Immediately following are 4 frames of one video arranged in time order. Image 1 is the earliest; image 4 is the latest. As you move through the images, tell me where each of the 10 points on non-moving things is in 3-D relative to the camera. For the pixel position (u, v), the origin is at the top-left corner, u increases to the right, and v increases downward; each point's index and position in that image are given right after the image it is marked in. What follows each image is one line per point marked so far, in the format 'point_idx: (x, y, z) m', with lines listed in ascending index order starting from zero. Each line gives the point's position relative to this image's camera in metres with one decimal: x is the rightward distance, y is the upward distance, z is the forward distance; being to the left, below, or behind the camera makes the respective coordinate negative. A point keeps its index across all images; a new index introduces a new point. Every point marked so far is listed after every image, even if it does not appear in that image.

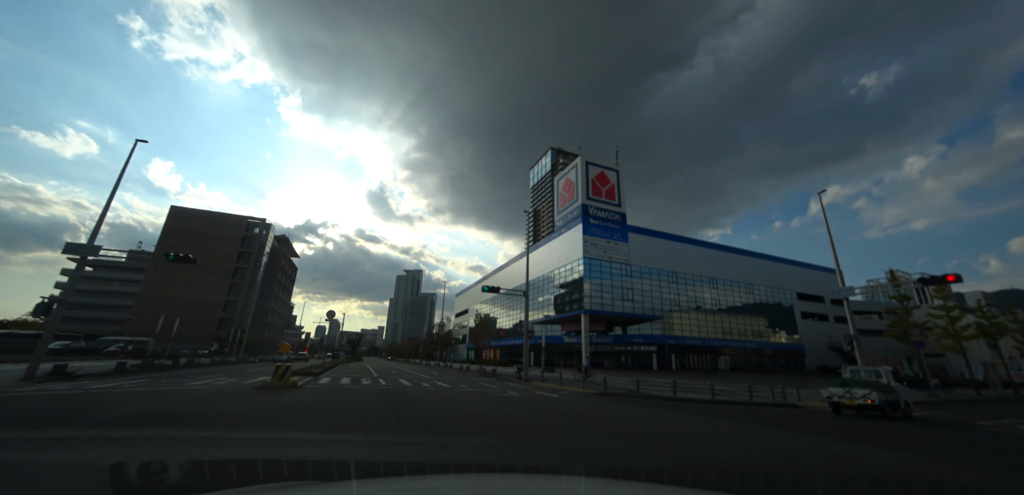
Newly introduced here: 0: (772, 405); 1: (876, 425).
0: (+9.8, -5.9, +13.3) m
1: (+11.3, -5.5, +11.3) m
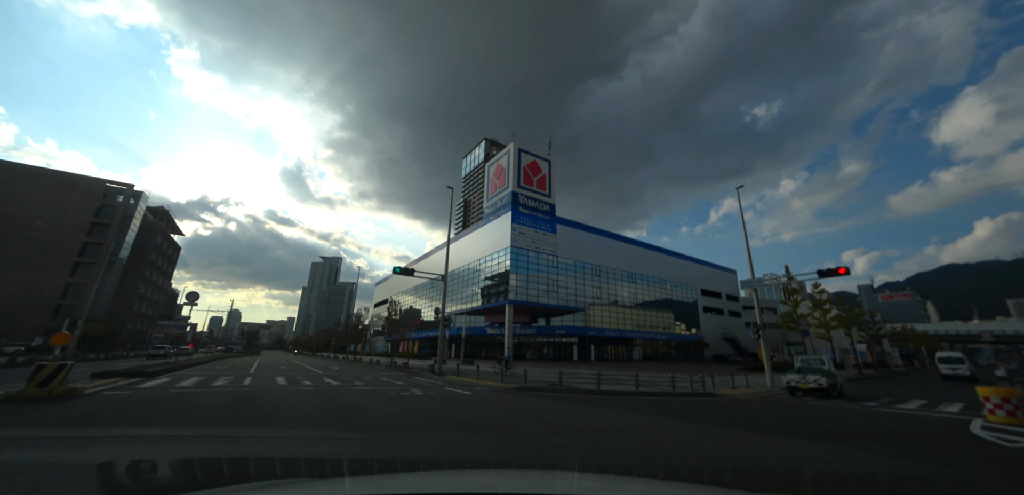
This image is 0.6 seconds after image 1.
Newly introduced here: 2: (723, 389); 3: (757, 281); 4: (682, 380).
0: (+7.2, -5.9, +14.6) m
1: (+9.0, -5.6, +12.8) m
2: (+9.3, -6.2, +16.2) m
3: (+12.6, -1.5, +19.0) m
4: (+7.8, -6.0, +16.7) m
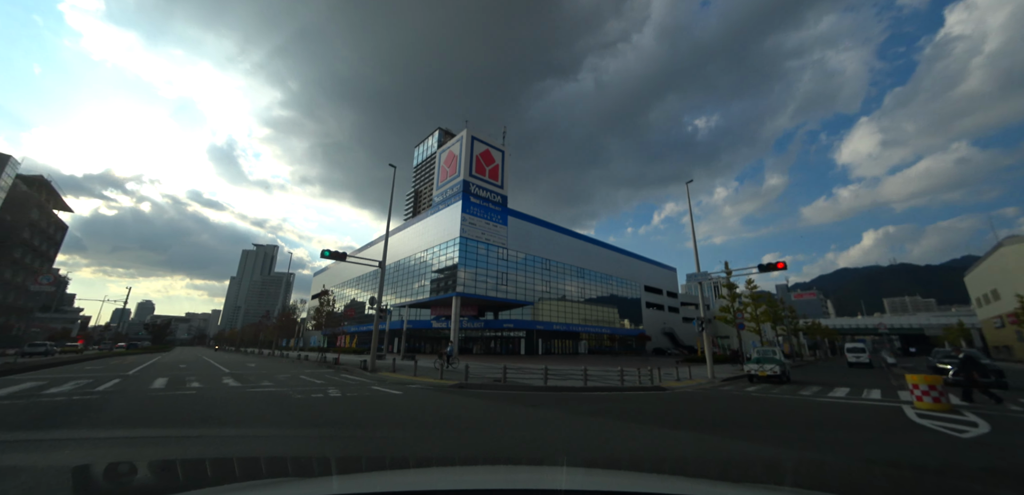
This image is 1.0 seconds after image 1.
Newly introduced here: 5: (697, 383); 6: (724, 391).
0: (+5.0, -5.5, +14.4) m
1: (+7.0, -5.3, +12.9) m
2: (+6.9, -5.9, +16.3) m
3: (+9.9, -1.3, +19.4) m
4: (+5.3, -5.7, +16.6) m
5: (+8.0, -5.9, +16.0) m
6: (+8.3, -5.6, +14.2) m
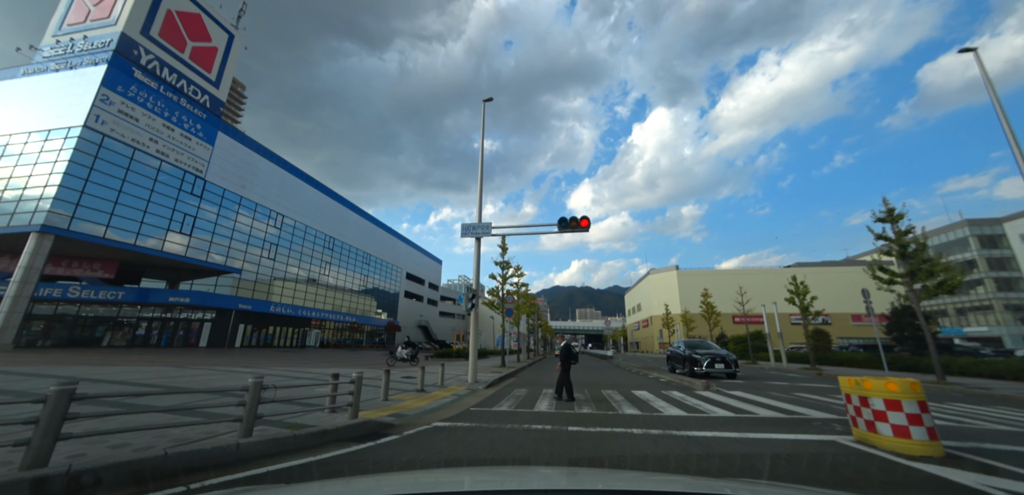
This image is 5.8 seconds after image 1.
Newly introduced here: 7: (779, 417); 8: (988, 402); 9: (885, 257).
0: (-3.1, -3.1, +6.6) m
1: (-0.6, -3.2, +6.4) m
2: (-2.7, -3.6, +9.2) m
3: (-1.2, +0.7, +13.6) m
4: (-4.1, -3.1, +8.5) m
5: (-1.6, -3.8, +9.6) m
6: (-0.4, -3.6, +8.2) m
7: (+5.3, -3.4, +7.5) m
8: (+12.8, -4.1, +9.9) m
9: (+16.5, -0.4, +16.4) m
